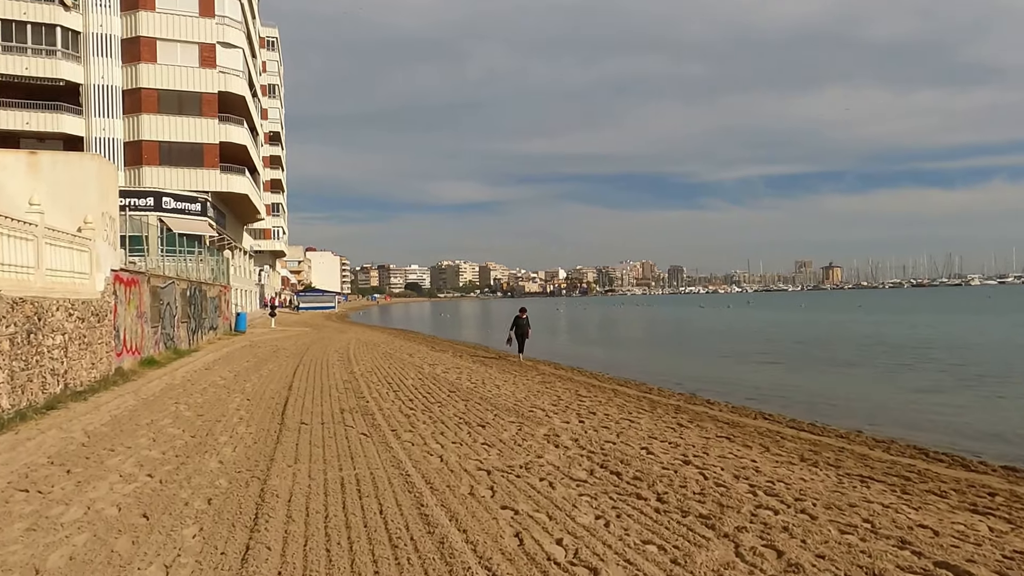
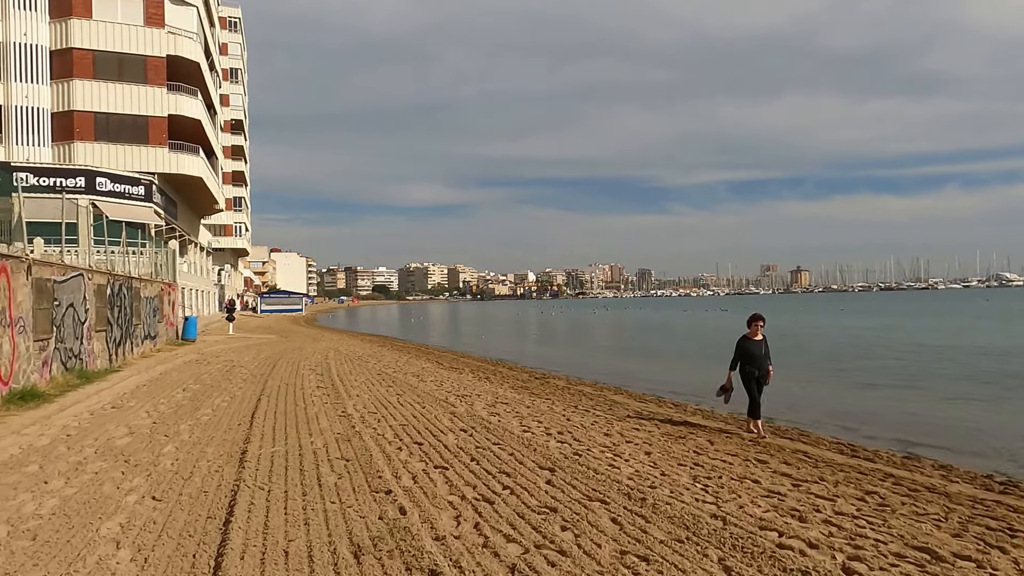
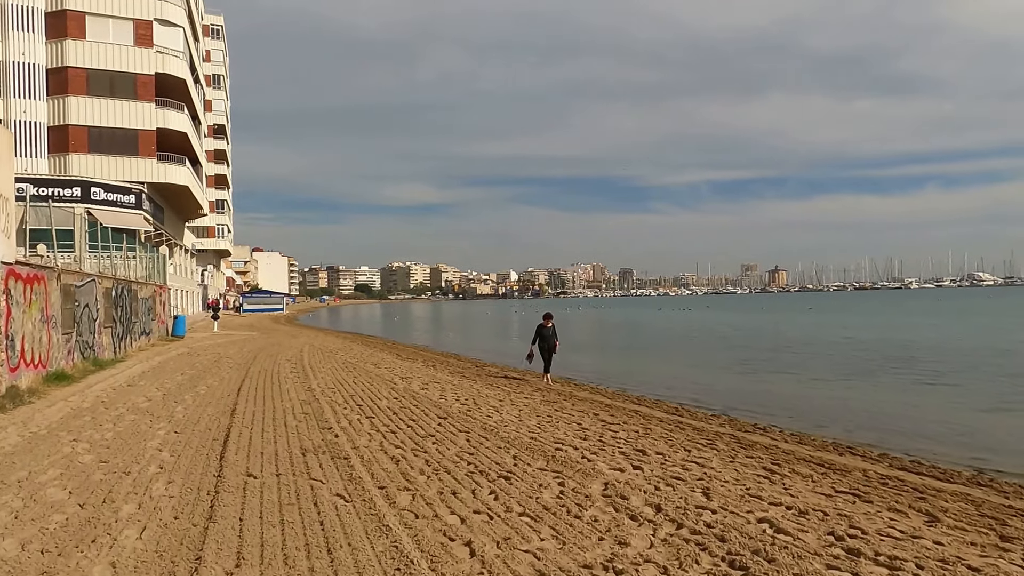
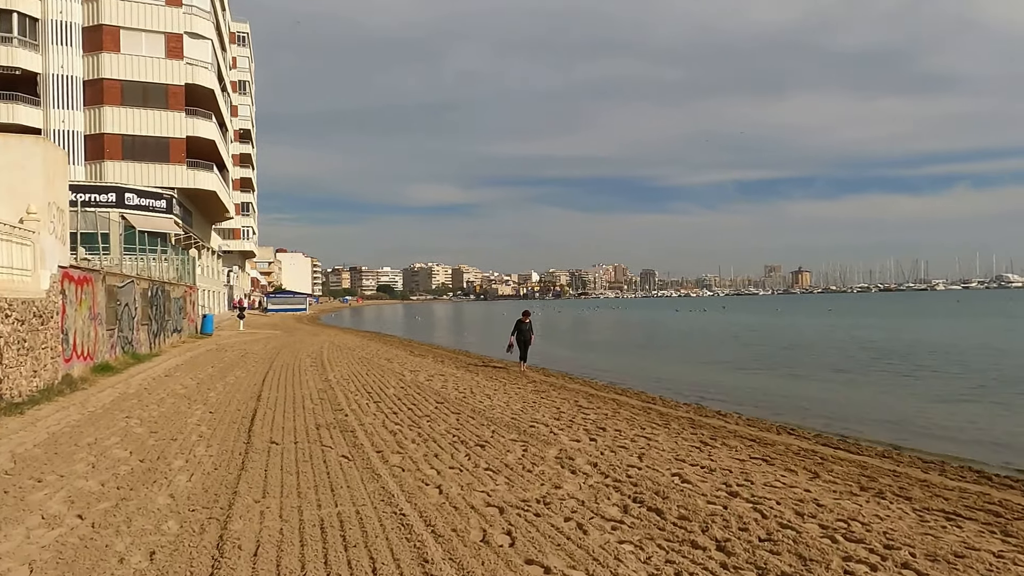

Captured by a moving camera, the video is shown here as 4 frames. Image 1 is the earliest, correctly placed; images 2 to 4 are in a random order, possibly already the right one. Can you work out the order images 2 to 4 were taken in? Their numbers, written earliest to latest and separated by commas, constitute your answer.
4, 3, 2
